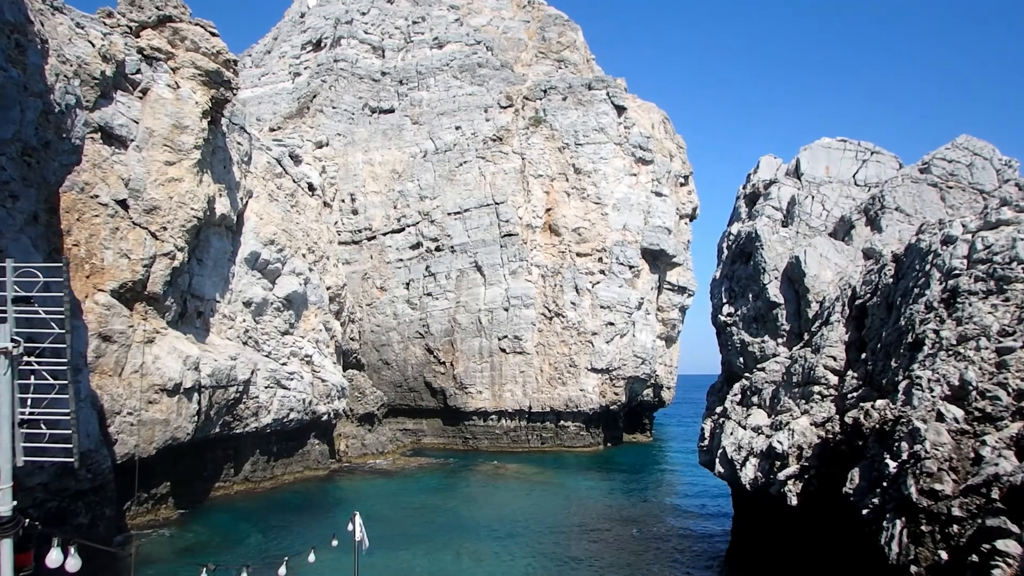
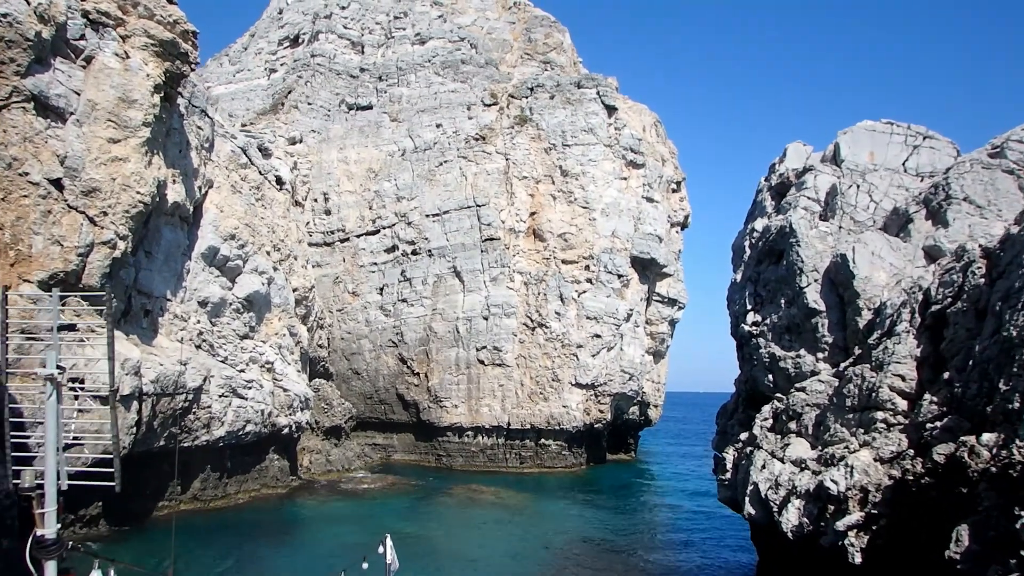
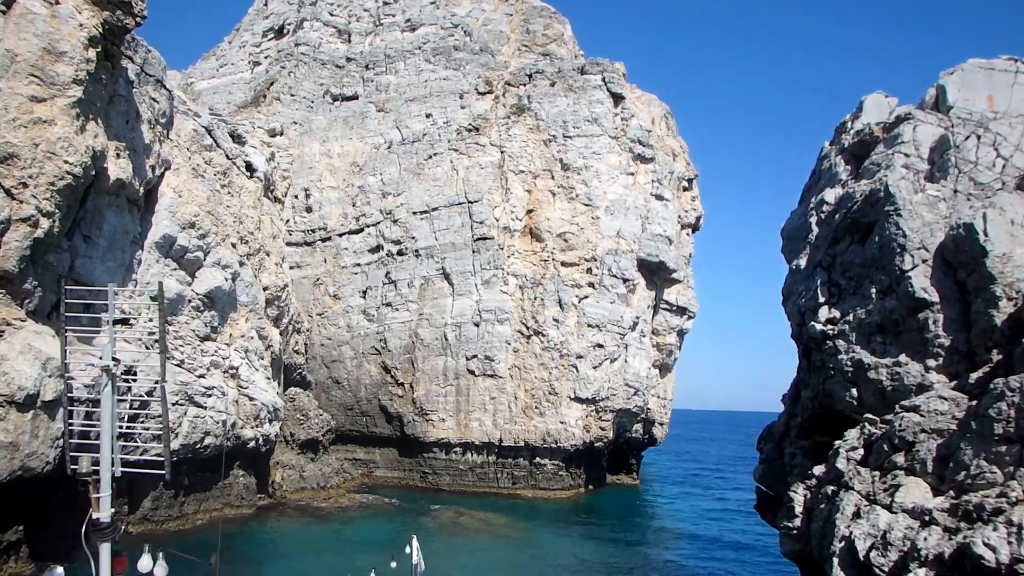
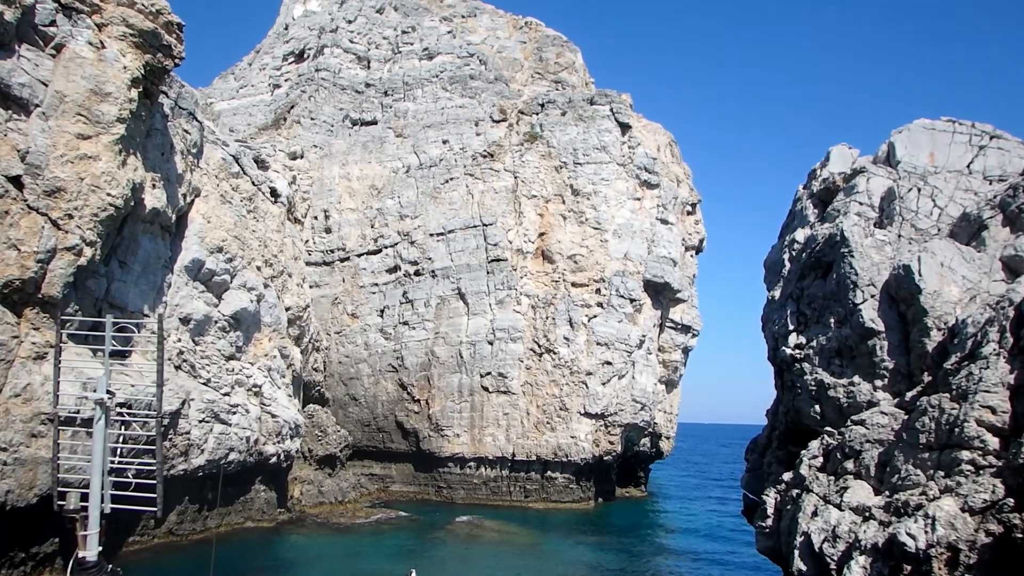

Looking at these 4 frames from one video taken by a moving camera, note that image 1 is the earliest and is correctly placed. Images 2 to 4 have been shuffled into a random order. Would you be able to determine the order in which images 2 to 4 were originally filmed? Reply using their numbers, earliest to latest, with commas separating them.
2, 4, 3
